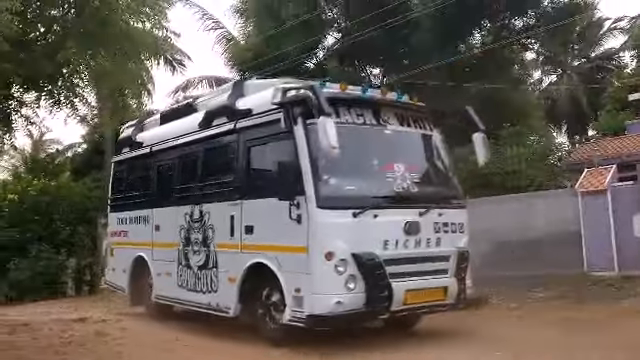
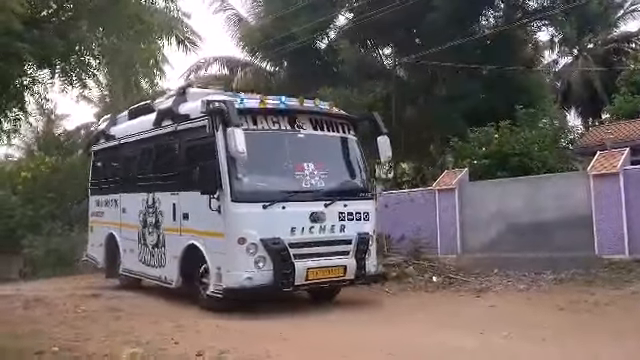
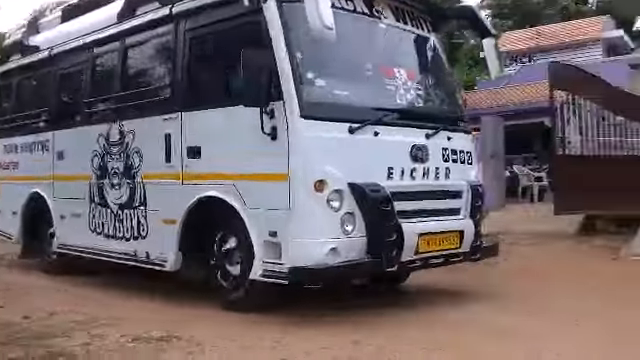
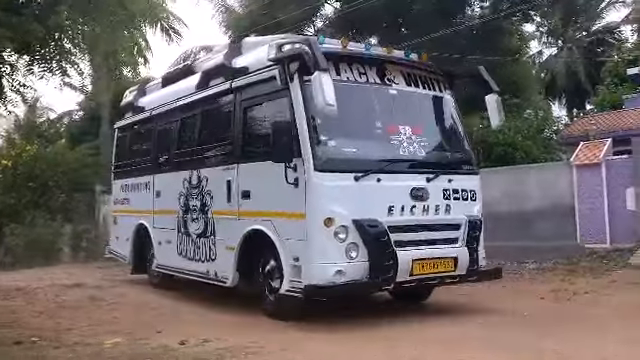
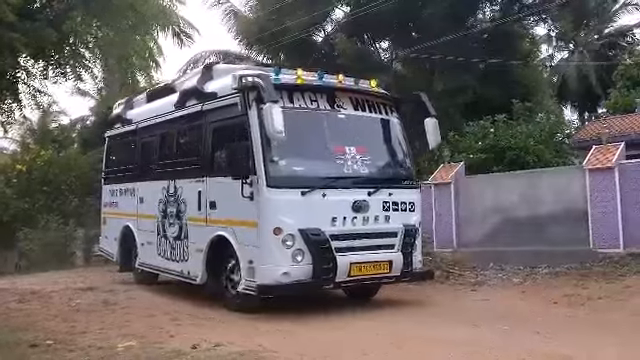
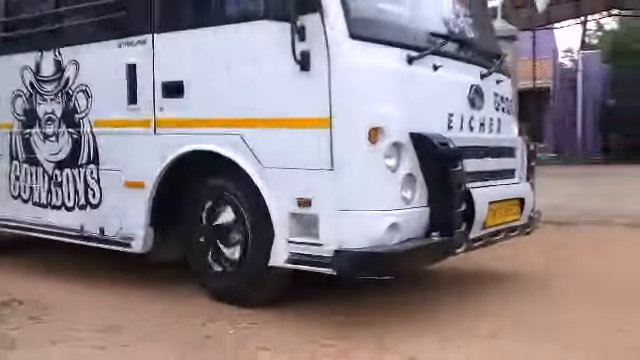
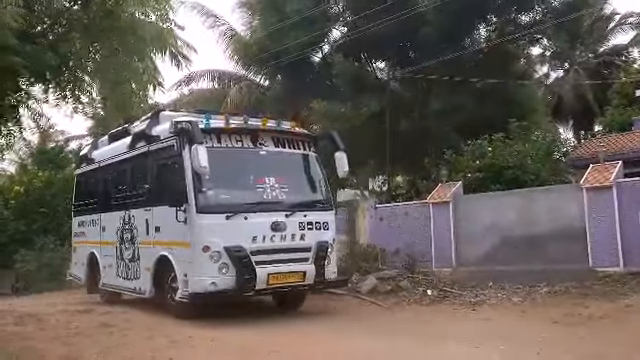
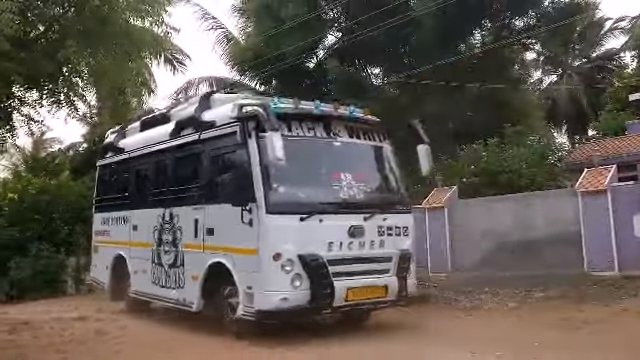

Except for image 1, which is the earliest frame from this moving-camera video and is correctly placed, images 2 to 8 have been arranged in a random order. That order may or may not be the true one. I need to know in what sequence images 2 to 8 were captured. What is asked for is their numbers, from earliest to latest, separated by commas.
8, 7, 2, 5, 4, 3, 6
